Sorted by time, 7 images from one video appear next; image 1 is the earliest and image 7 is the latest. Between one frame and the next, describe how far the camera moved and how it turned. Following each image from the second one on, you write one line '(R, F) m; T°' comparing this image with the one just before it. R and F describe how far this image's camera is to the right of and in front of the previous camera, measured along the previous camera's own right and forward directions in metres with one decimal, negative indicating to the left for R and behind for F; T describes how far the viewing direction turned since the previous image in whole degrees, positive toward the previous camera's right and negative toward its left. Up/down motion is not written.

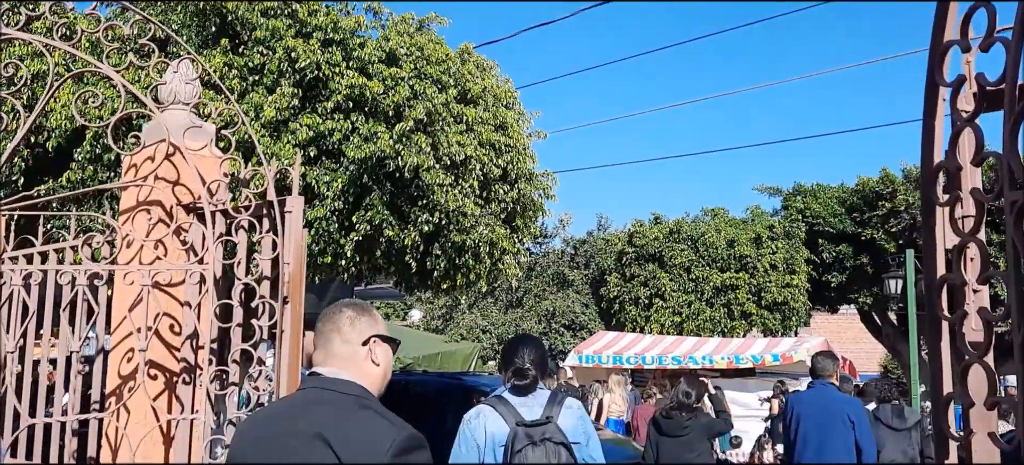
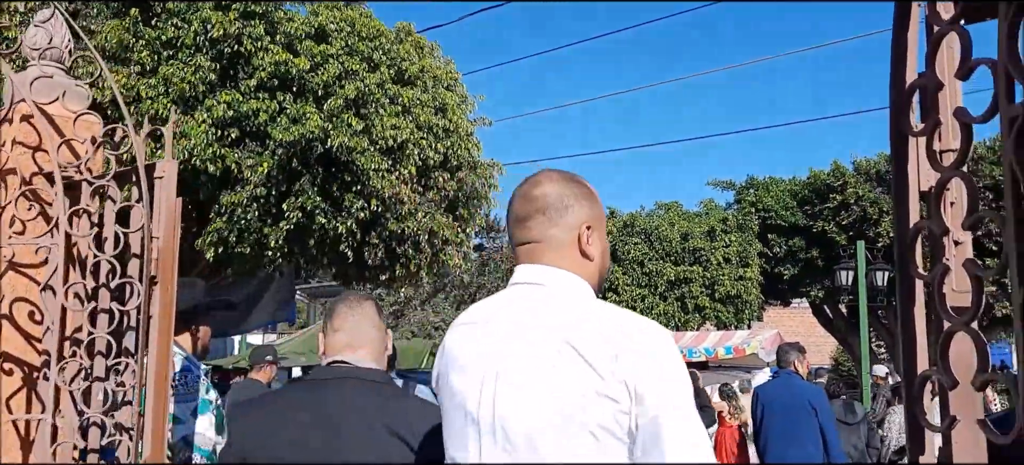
(+0.2, +0.4) m; +3°
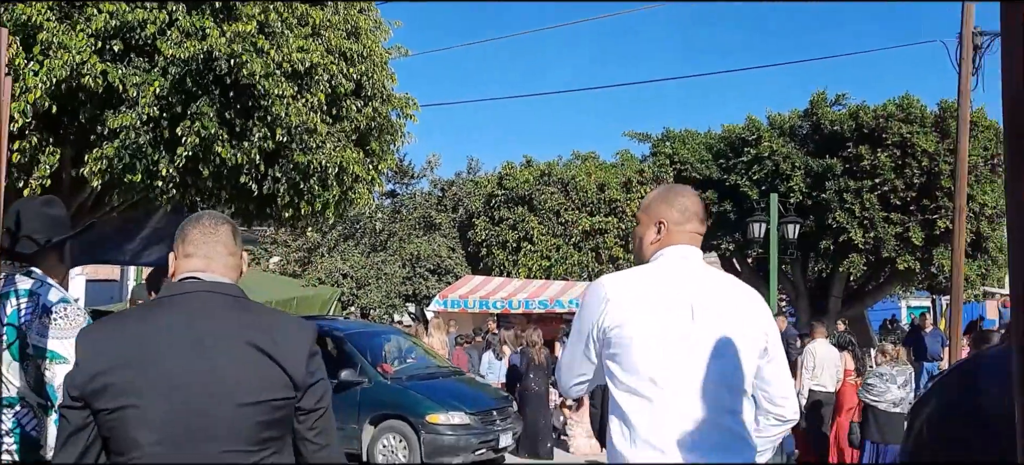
(0.0, +0.5) m; +6°
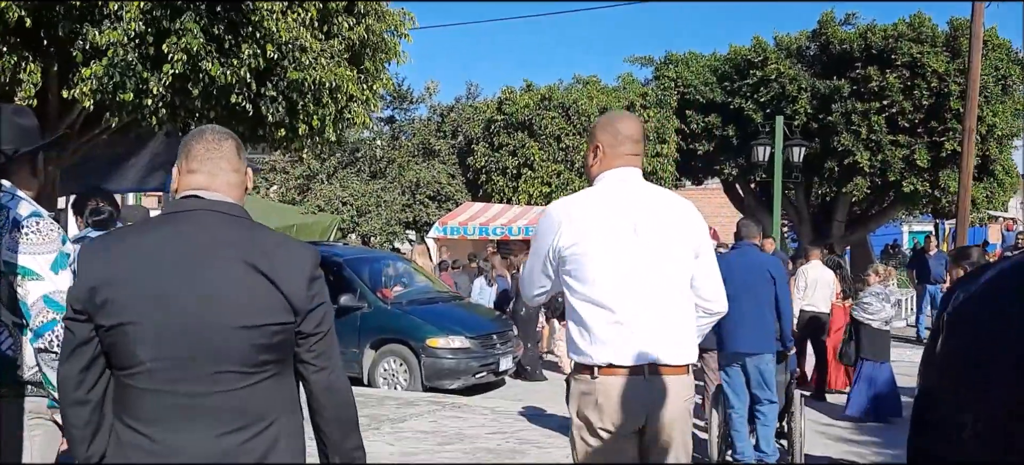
(0.0, +0.2) m; 0°
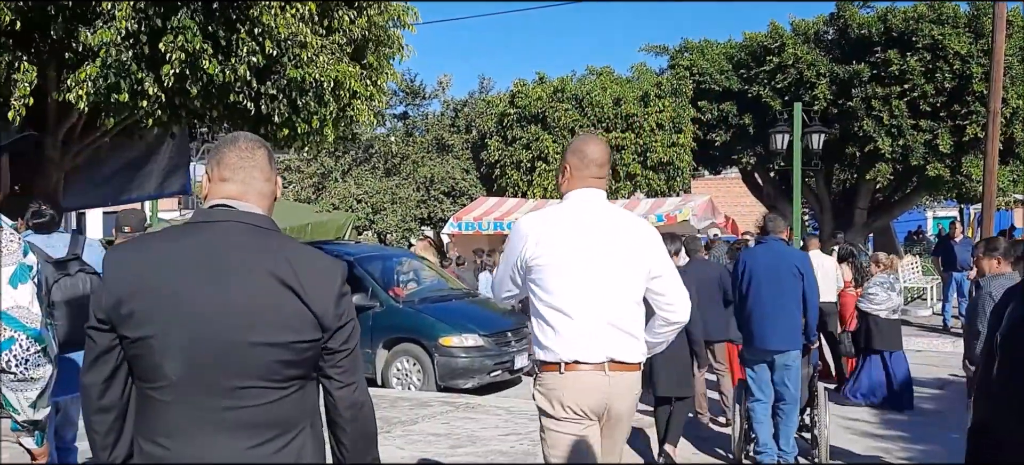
(+0.1, +0.3) m; -1°
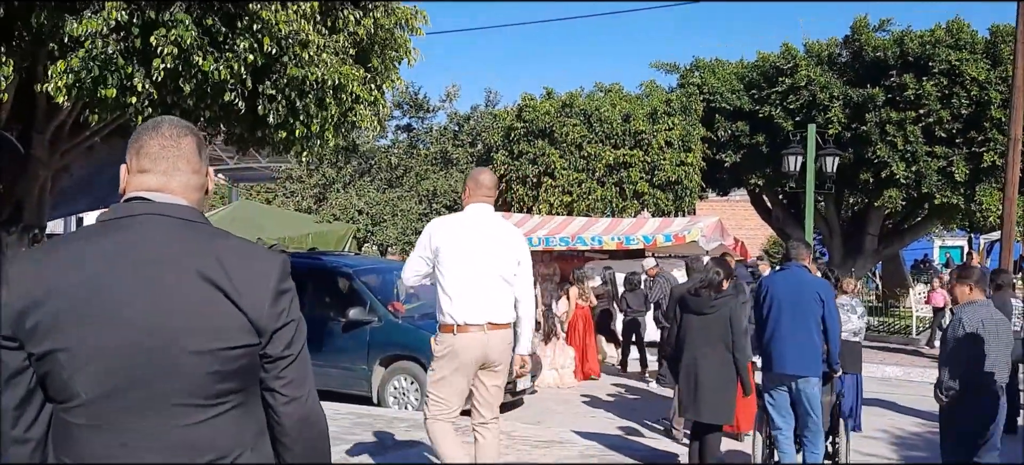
(-0.1, +0.5) m; 0°
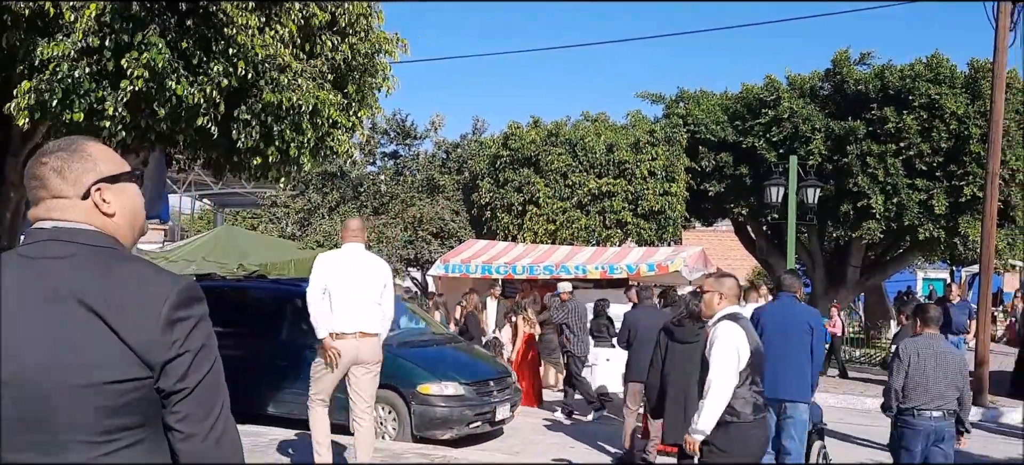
(+0.1, 0.0) m; +1°
